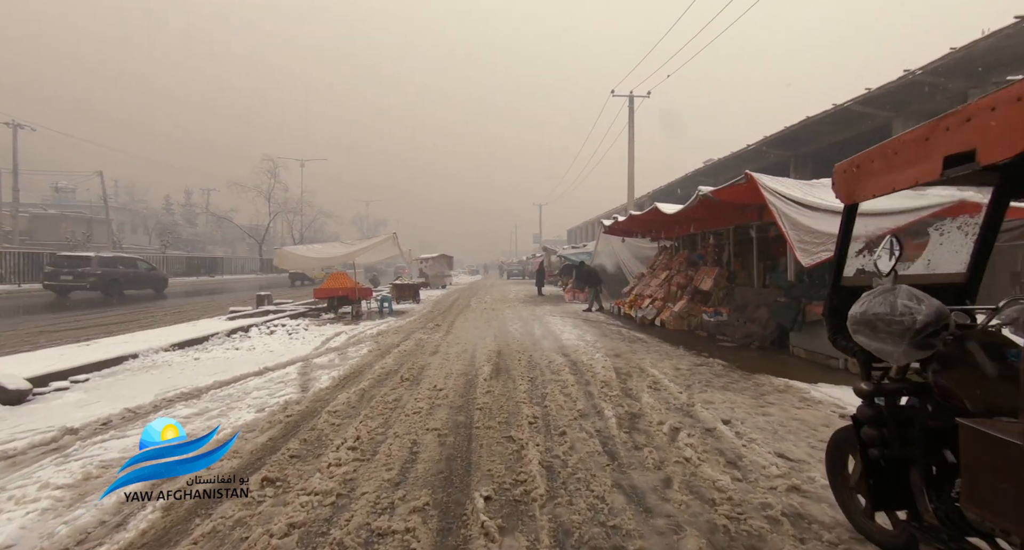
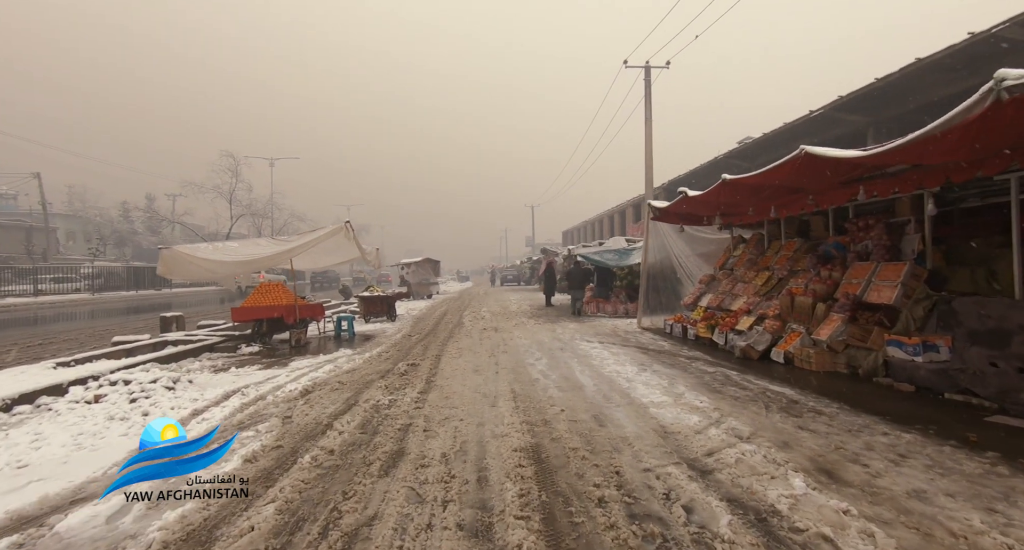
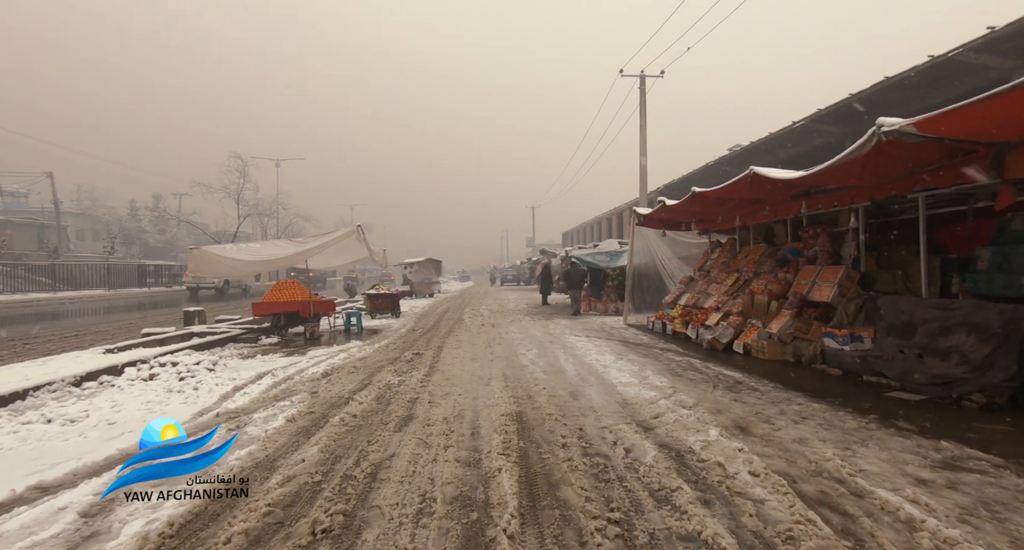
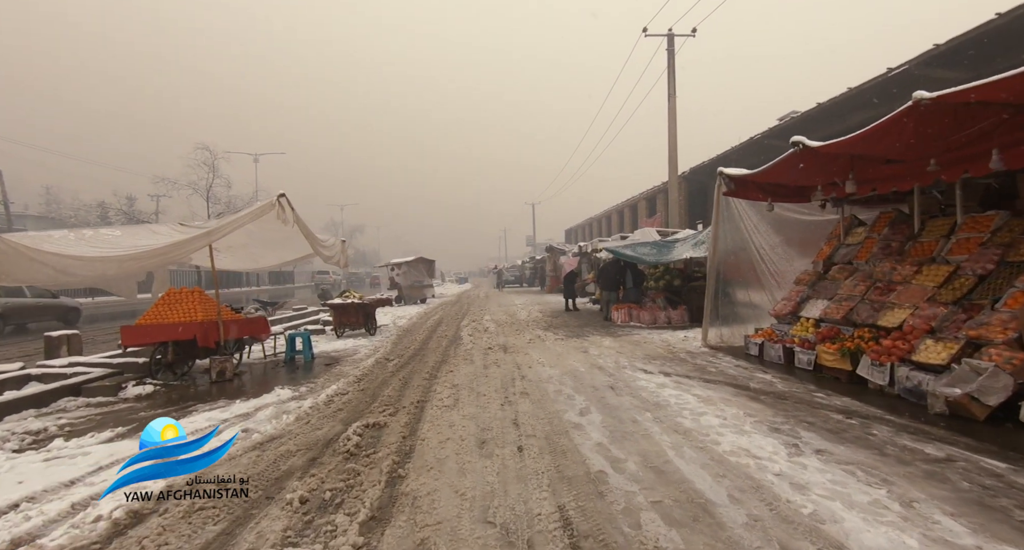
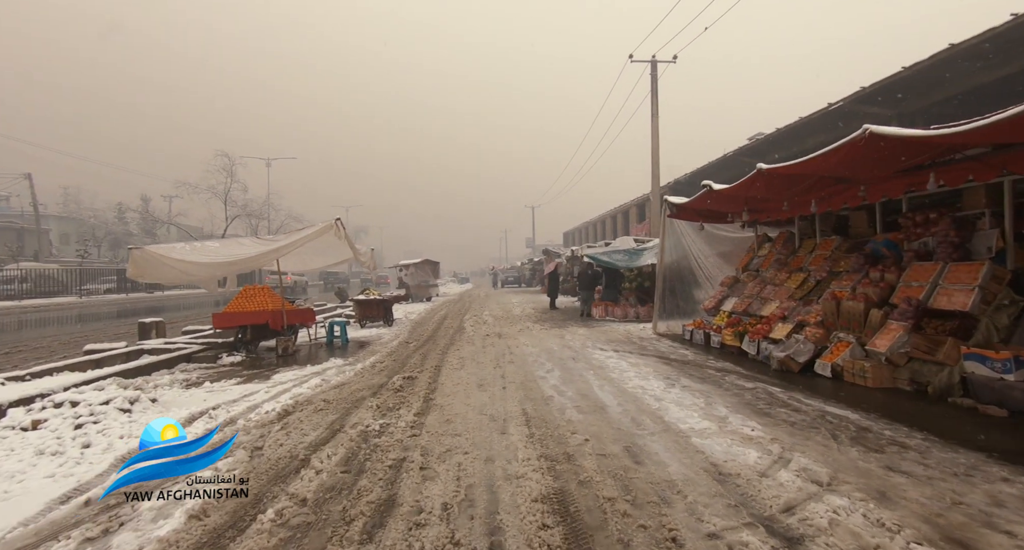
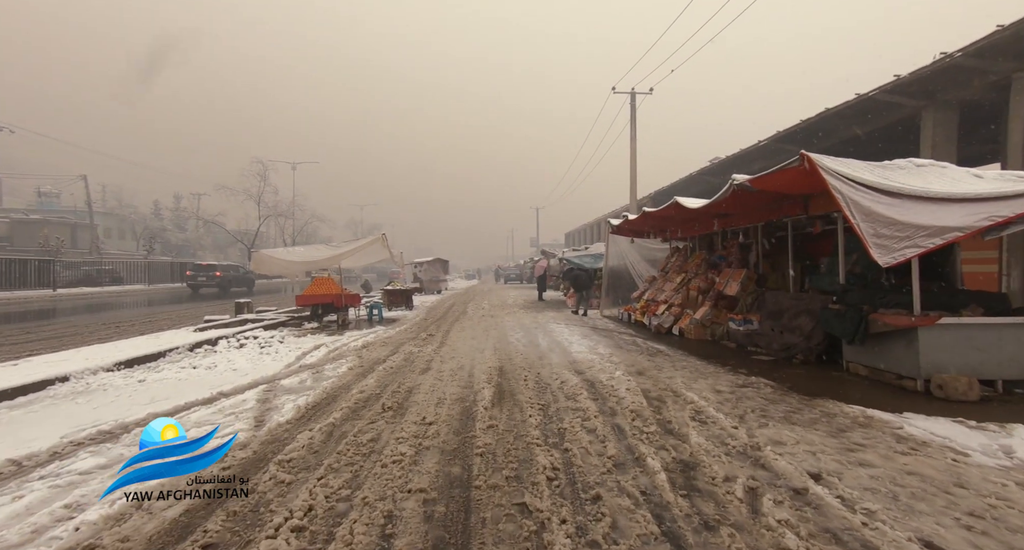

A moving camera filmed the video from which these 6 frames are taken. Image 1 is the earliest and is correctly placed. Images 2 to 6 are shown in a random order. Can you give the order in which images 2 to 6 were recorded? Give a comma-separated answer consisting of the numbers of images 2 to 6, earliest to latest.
6, 3, 2, 5, 4
